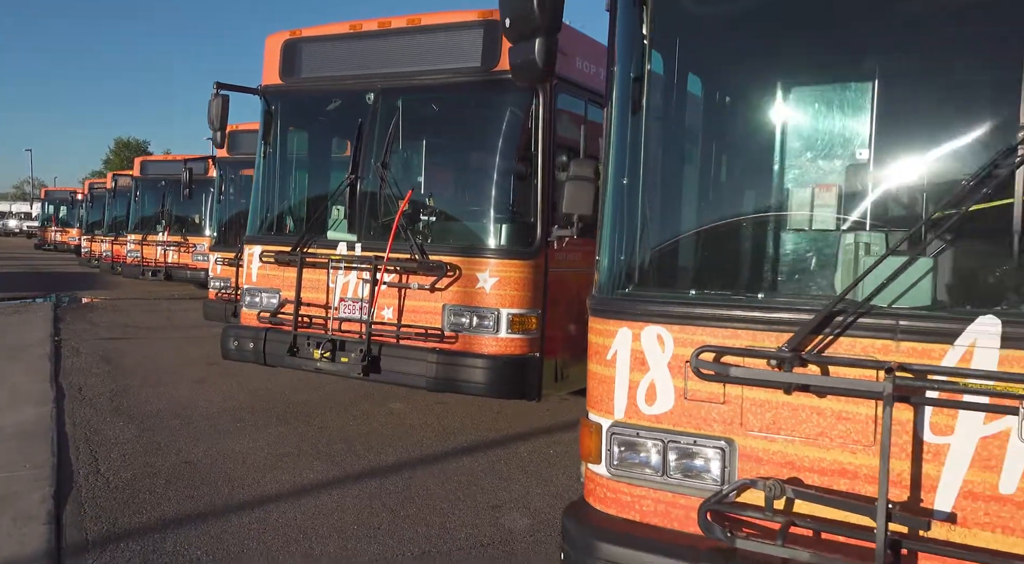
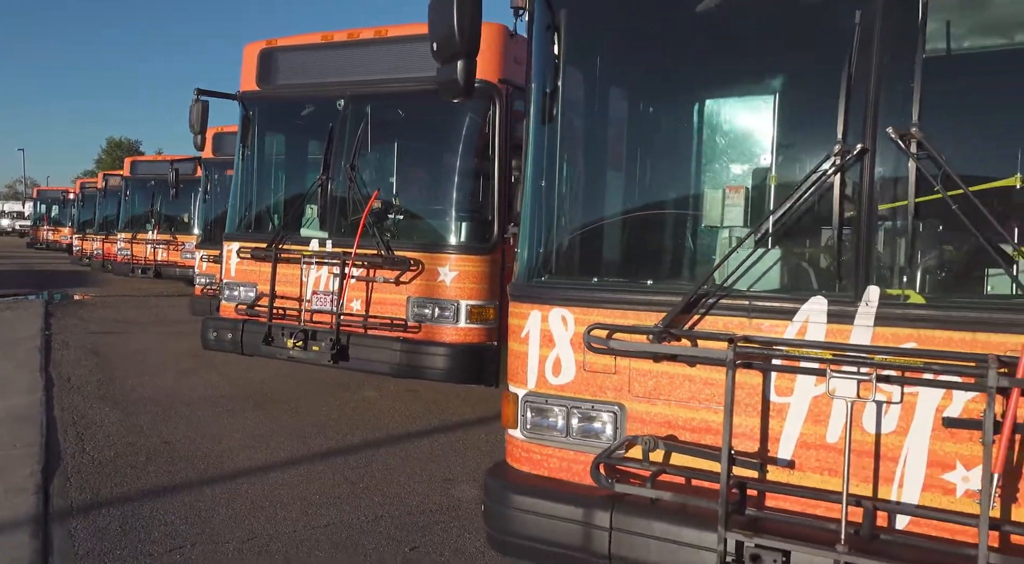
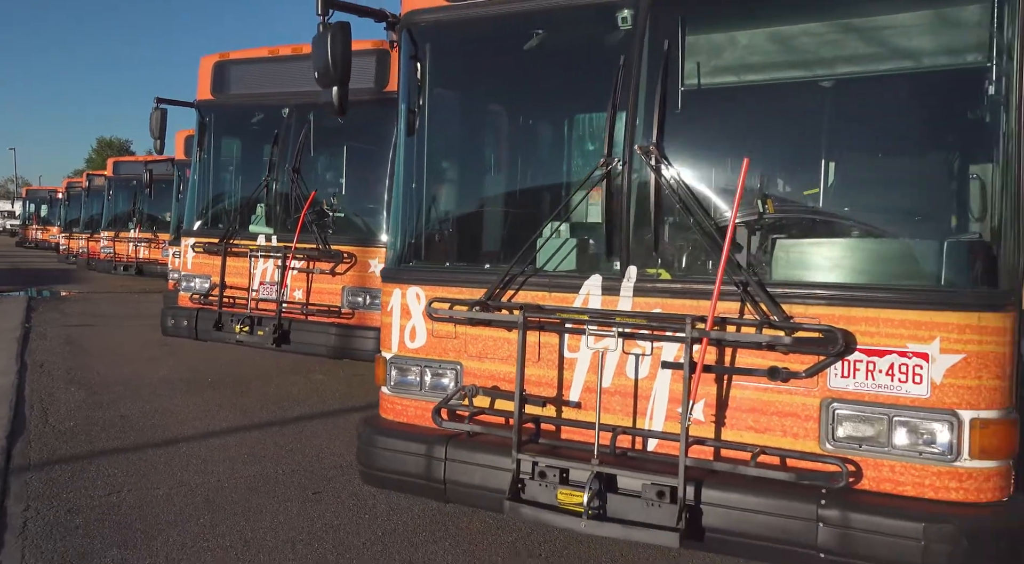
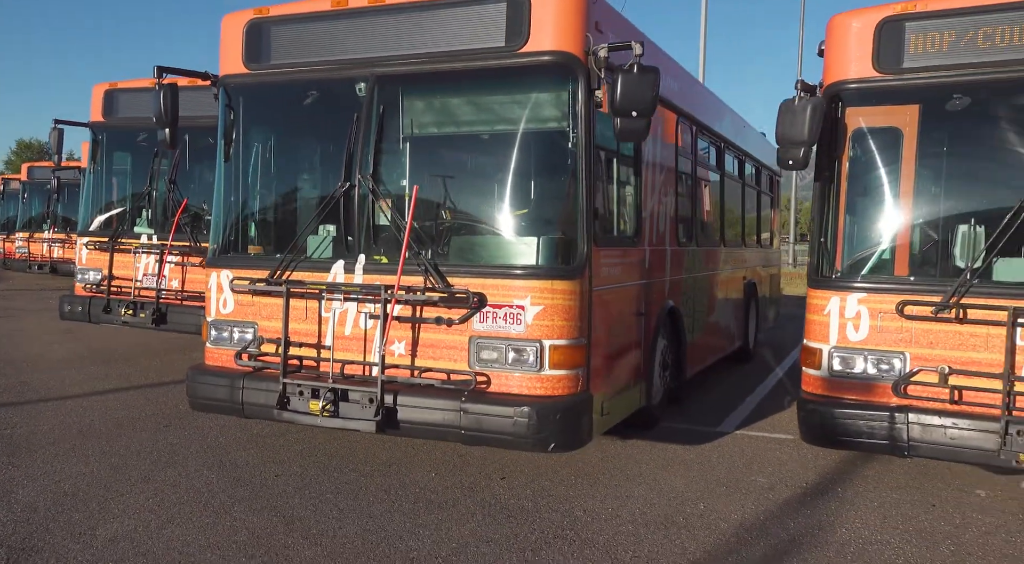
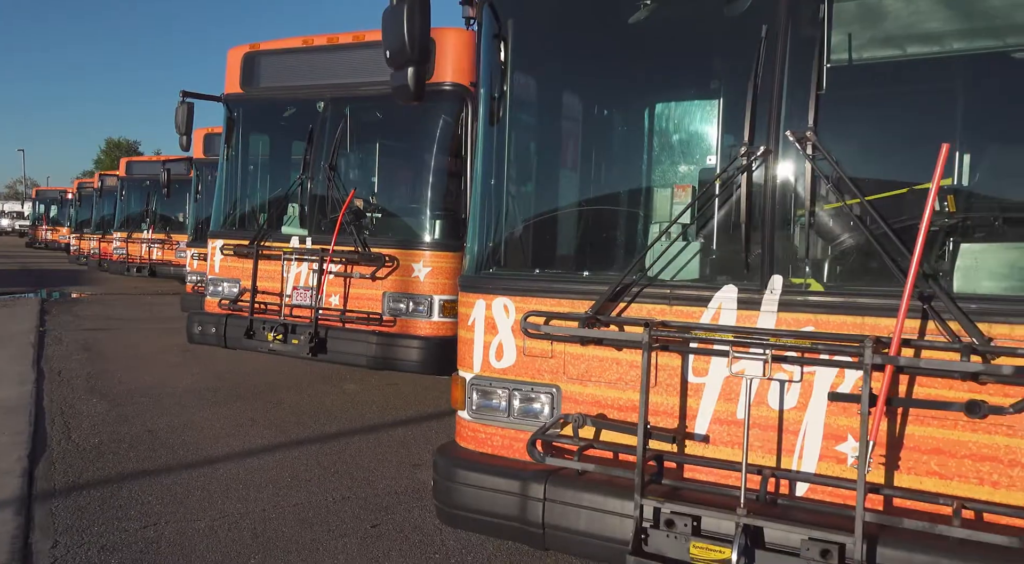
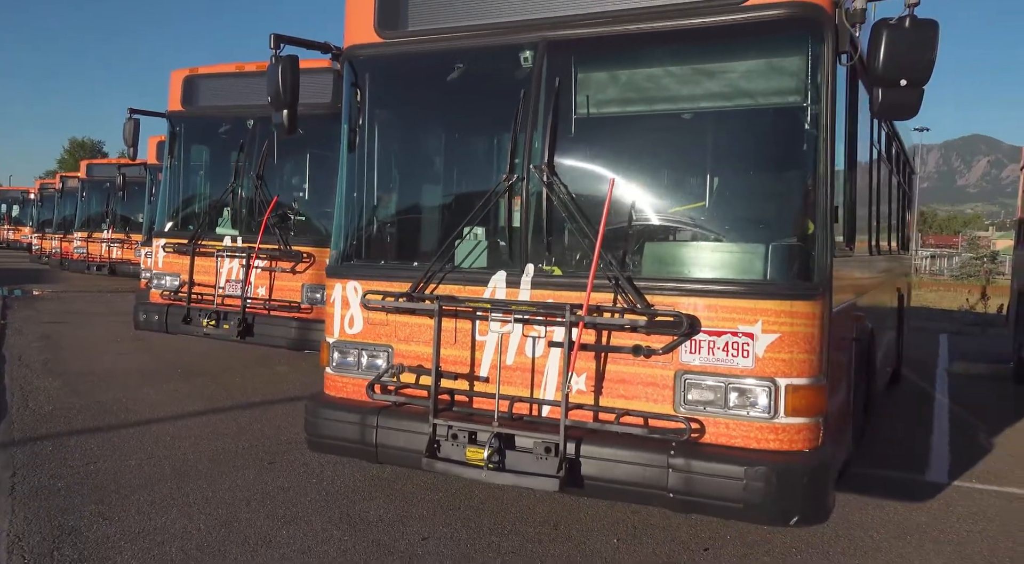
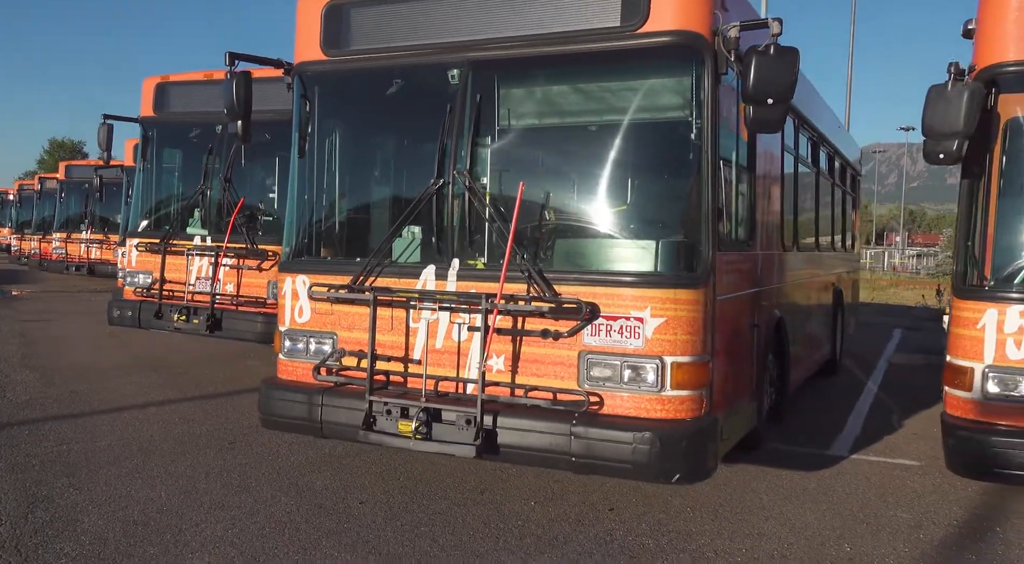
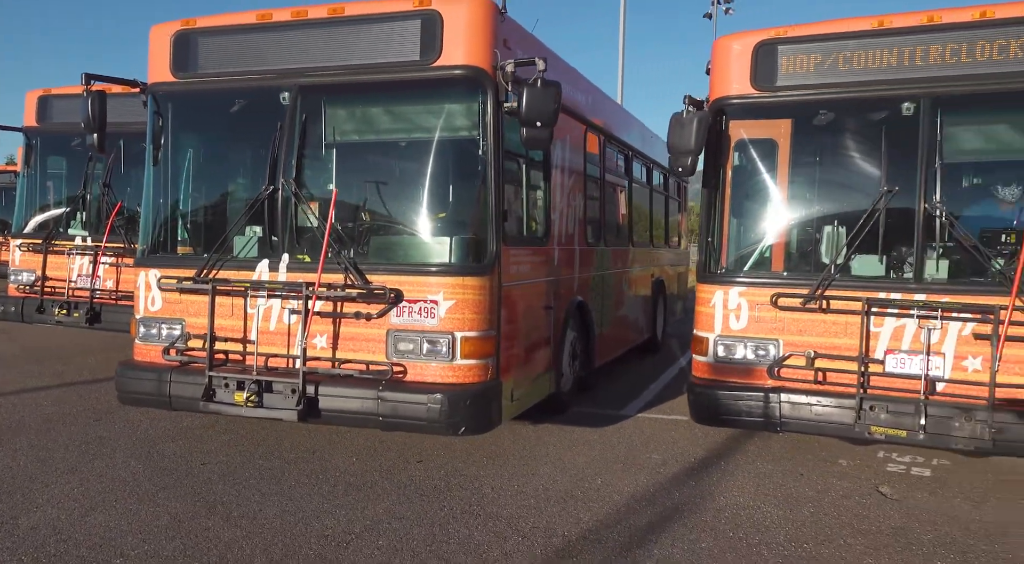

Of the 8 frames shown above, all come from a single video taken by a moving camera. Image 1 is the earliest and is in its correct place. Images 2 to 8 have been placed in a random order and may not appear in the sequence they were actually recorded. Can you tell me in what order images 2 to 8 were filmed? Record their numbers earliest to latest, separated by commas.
2, 5, 3, 6, 7, 4, 8
